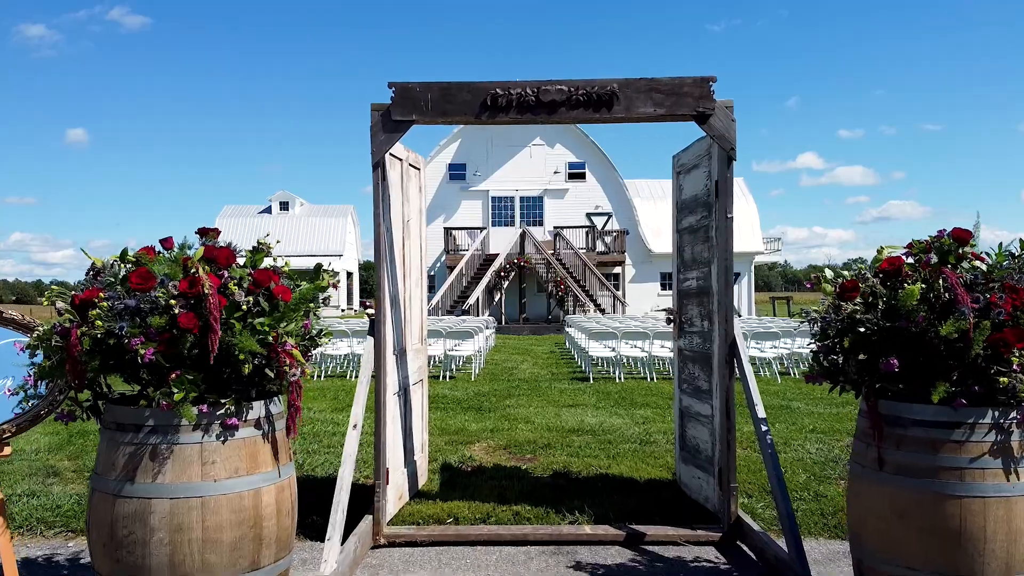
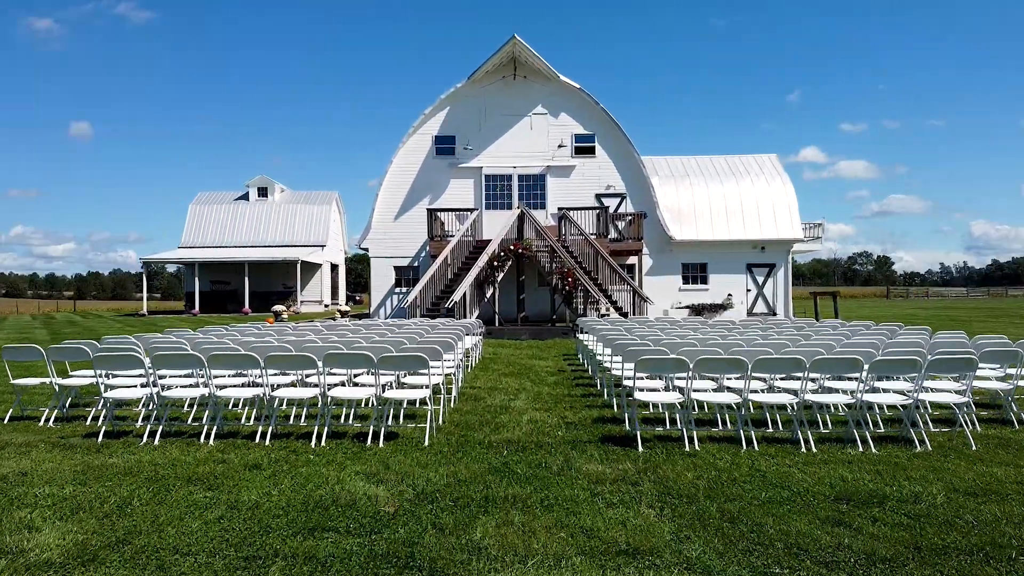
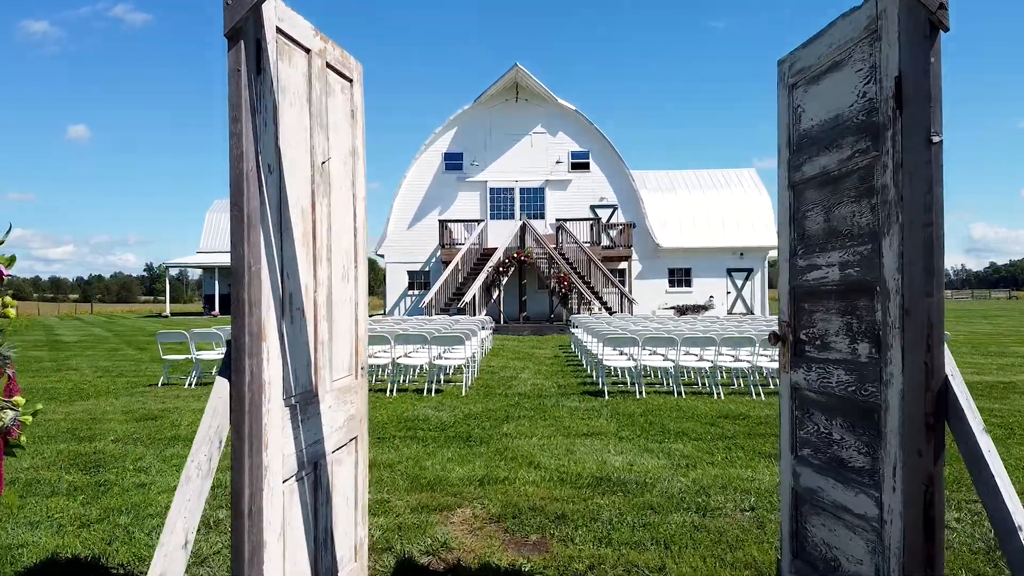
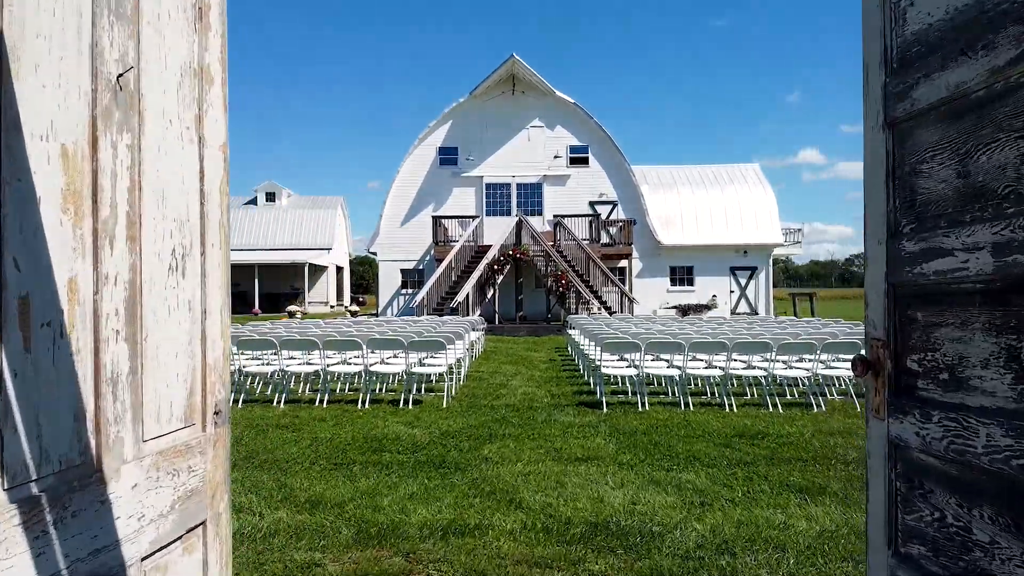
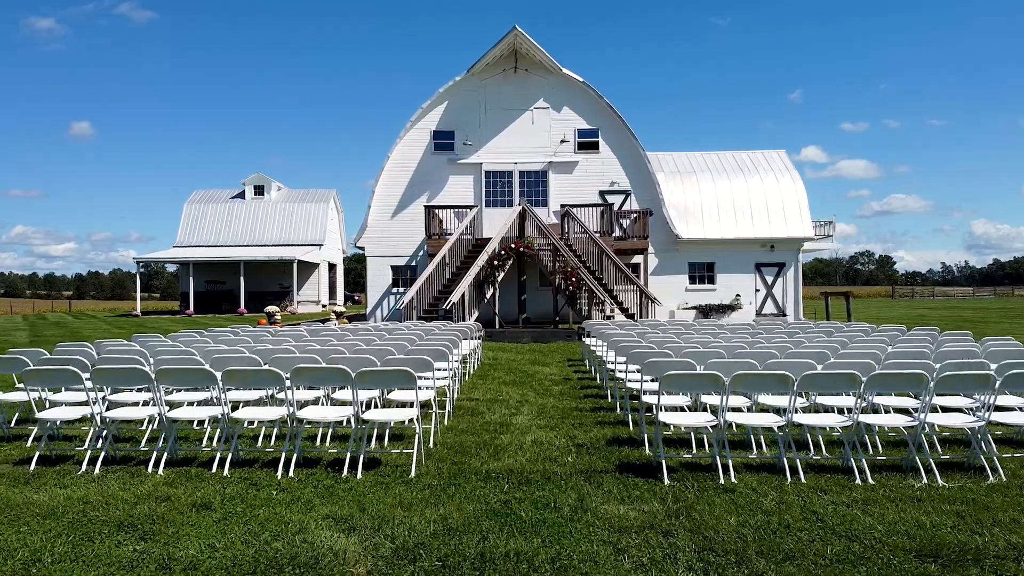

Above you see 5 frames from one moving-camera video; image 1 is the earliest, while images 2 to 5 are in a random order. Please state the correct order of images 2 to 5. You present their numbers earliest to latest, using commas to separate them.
3, 4, 2, 5
